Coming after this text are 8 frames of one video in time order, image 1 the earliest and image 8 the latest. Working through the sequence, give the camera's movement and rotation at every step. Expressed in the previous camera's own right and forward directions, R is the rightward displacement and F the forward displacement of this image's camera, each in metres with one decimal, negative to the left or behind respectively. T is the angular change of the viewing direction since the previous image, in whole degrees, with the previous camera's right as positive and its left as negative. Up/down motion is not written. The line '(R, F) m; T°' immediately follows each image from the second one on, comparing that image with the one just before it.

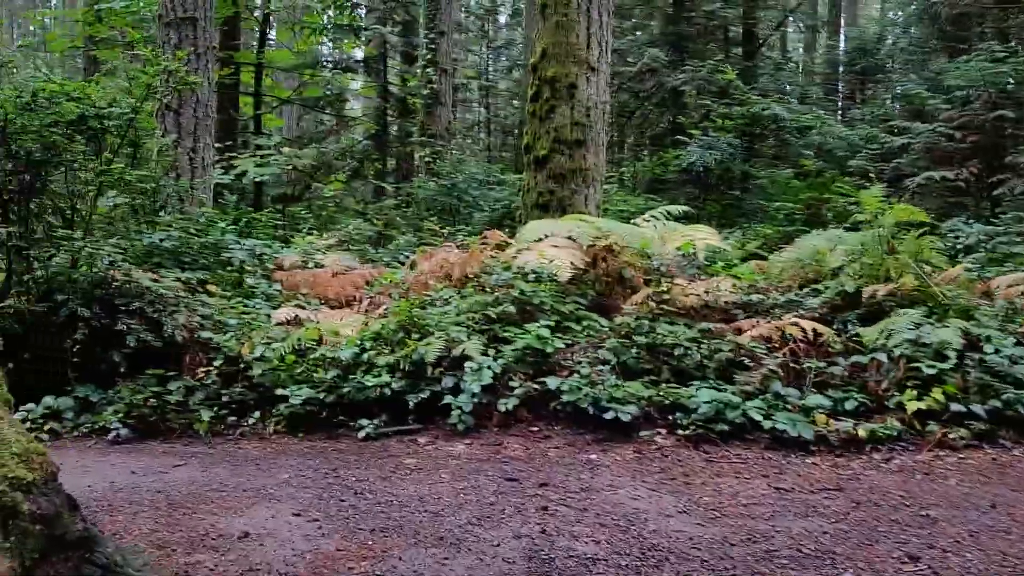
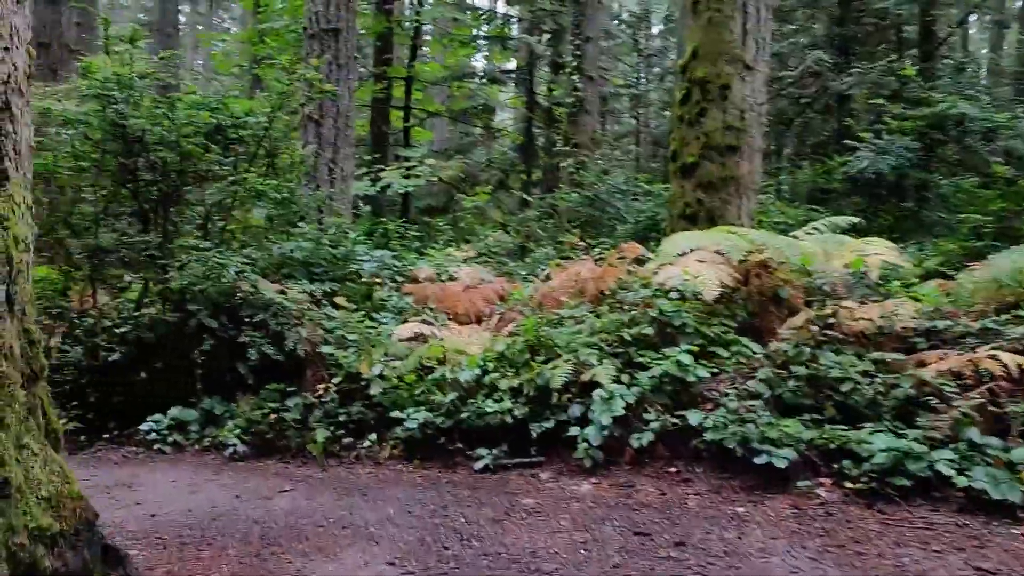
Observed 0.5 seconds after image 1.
(+0.1, +0.5) m; -10°
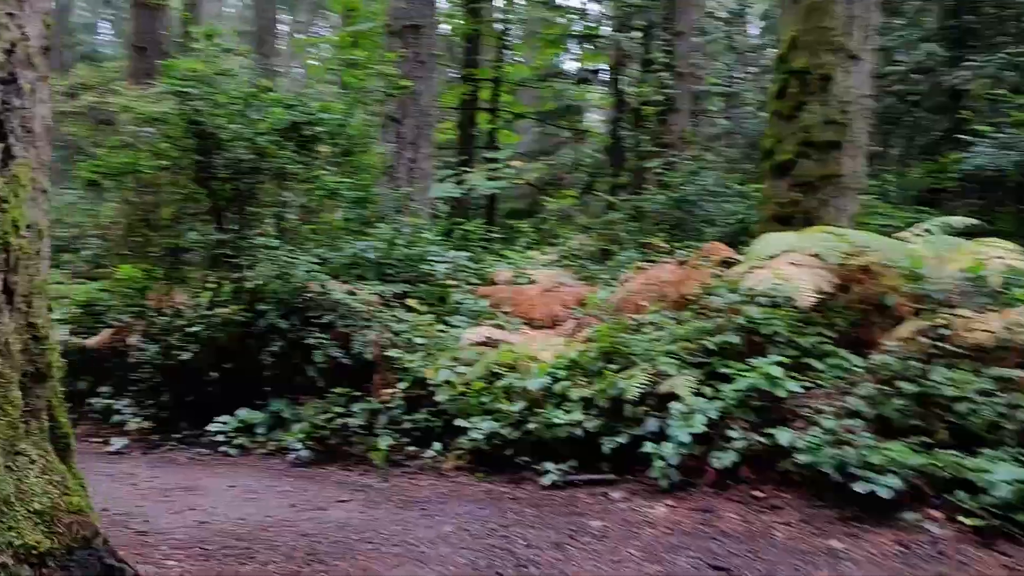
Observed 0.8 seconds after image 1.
(+0.1, +0.3) m; -6°
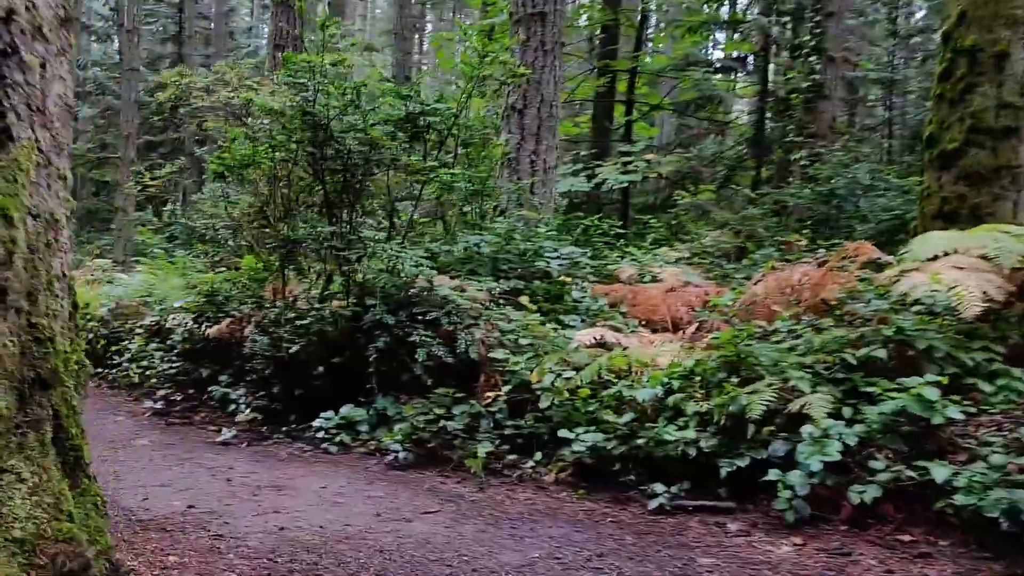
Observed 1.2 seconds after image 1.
(+0.1, +0.4) m; -9°
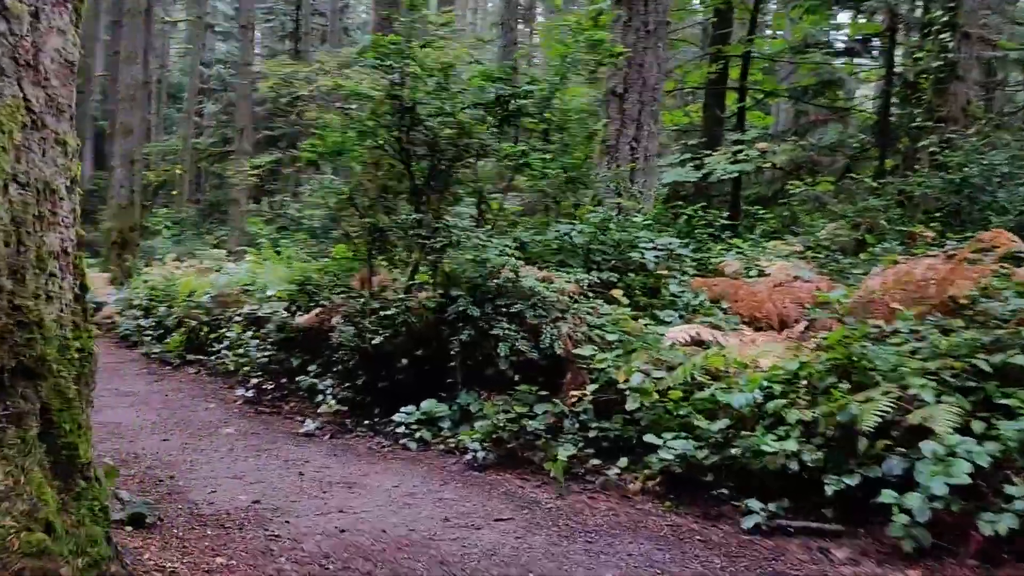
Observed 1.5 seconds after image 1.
(+0.1, +0.3) m; -7°
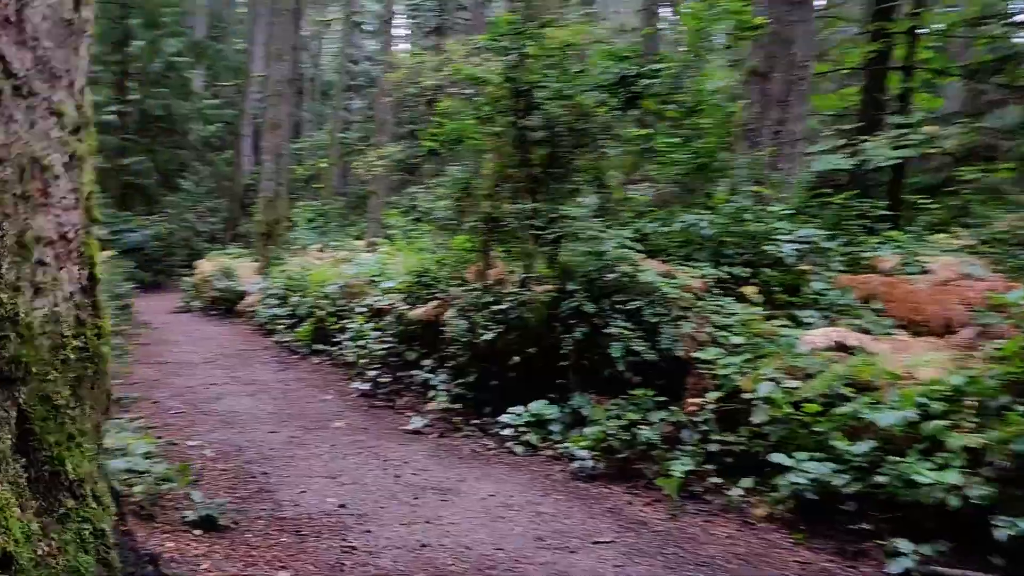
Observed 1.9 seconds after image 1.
(+0.1, +0.4) m; -10°
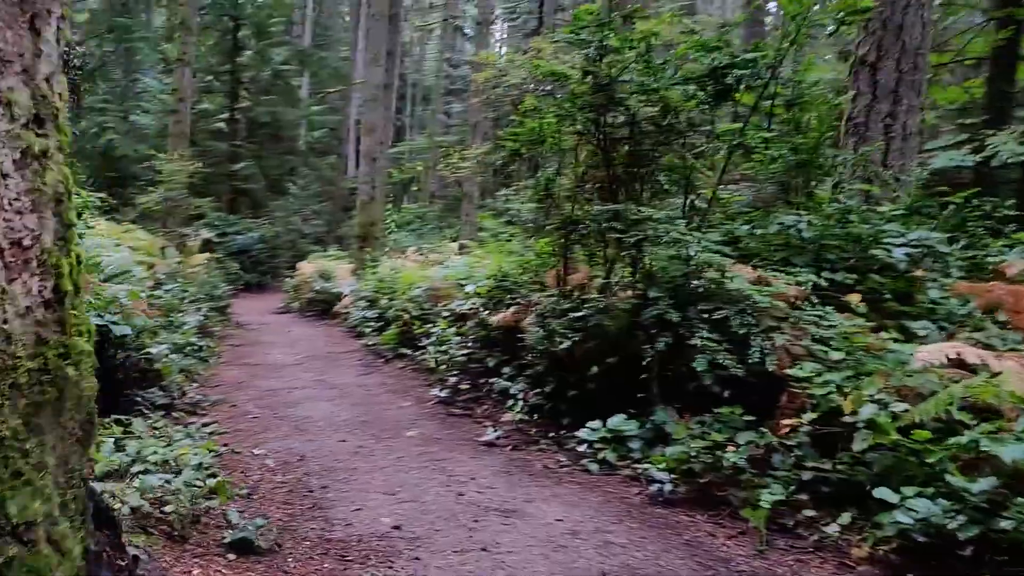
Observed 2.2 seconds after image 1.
(+0.1, +0.3) m; -7°
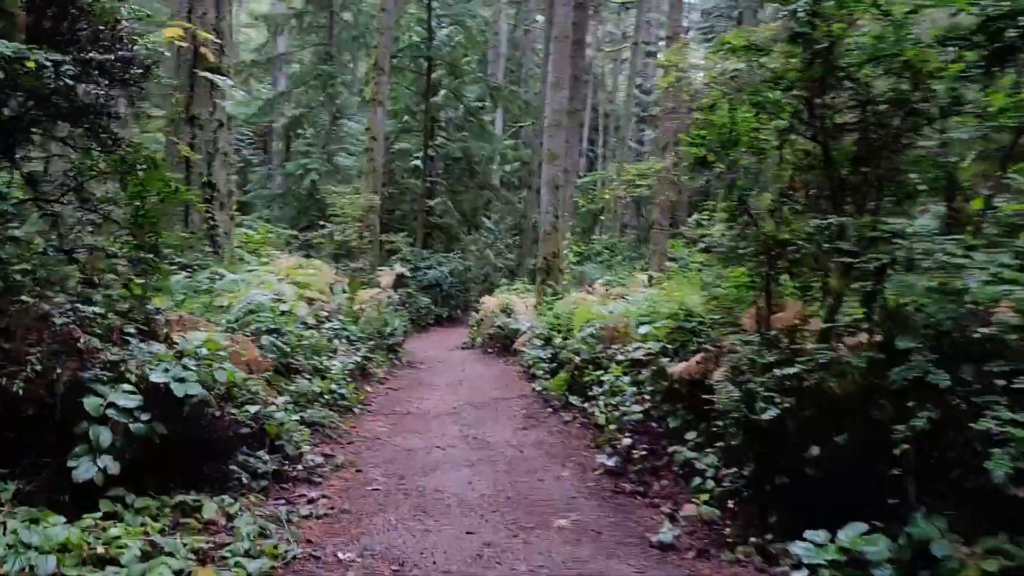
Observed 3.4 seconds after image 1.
(+0.1, +1.3) m; -13°
